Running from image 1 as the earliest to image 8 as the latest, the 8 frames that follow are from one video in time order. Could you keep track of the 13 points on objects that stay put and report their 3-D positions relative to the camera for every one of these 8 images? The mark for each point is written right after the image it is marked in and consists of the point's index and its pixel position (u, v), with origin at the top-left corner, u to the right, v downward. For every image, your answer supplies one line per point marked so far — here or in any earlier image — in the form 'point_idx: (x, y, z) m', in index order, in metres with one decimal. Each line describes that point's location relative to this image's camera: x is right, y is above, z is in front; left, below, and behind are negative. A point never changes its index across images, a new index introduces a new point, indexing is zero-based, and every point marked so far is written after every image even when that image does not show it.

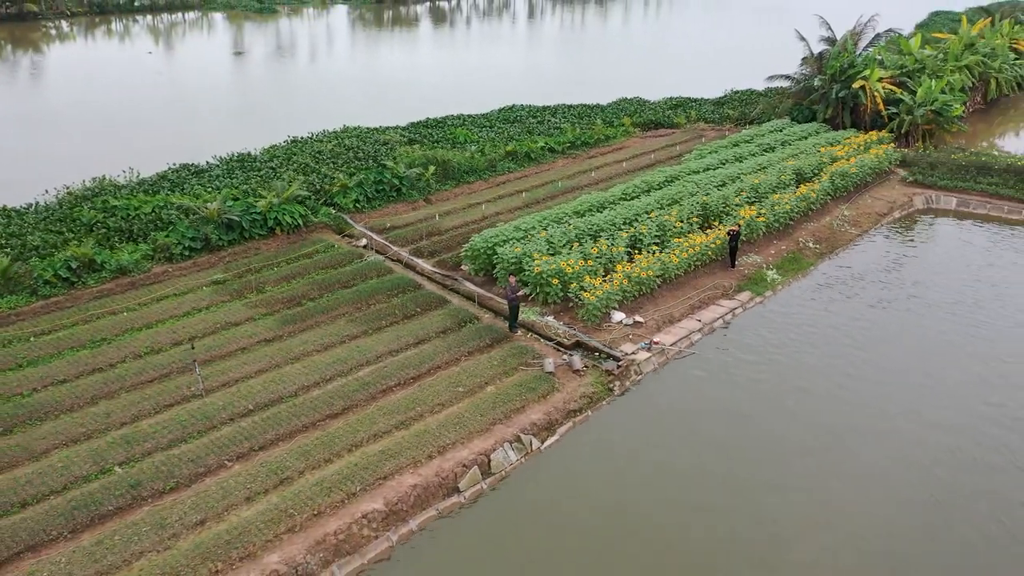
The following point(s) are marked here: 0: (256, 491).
0: (-2.1, -1.7, +6.9) m
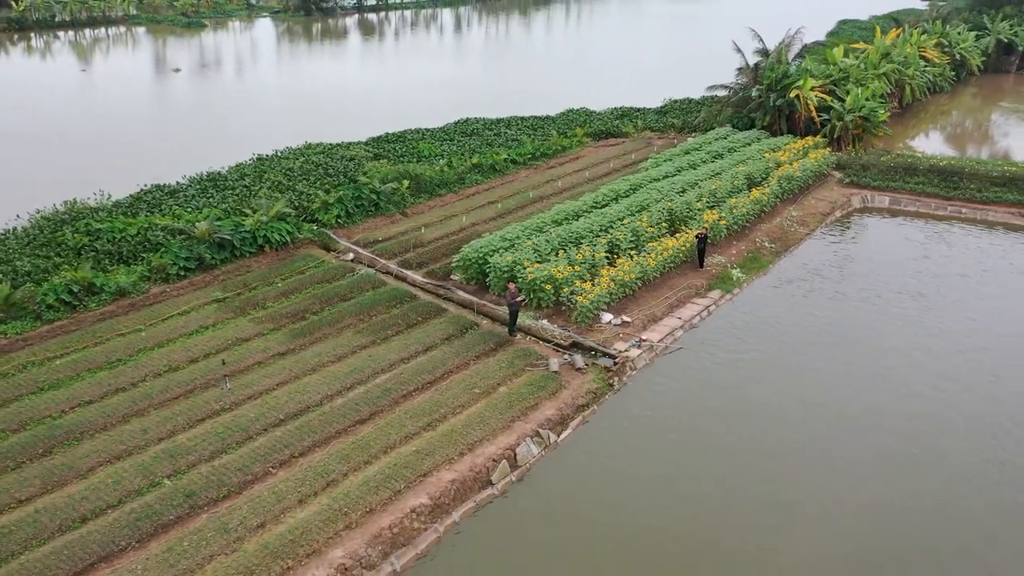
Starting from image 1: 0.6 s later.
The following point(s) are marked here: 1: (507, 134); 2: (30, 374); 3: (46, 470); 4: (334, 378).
0: (-1.8, -1.8, +7.3) m
1: (-0.1, +3.7, +19.5) m
2: (-5.3, -1.0, +9.0) m
3: (-4.2, -1.7, +7.5) m
4: (-2.0, -1.0, +9.1) m
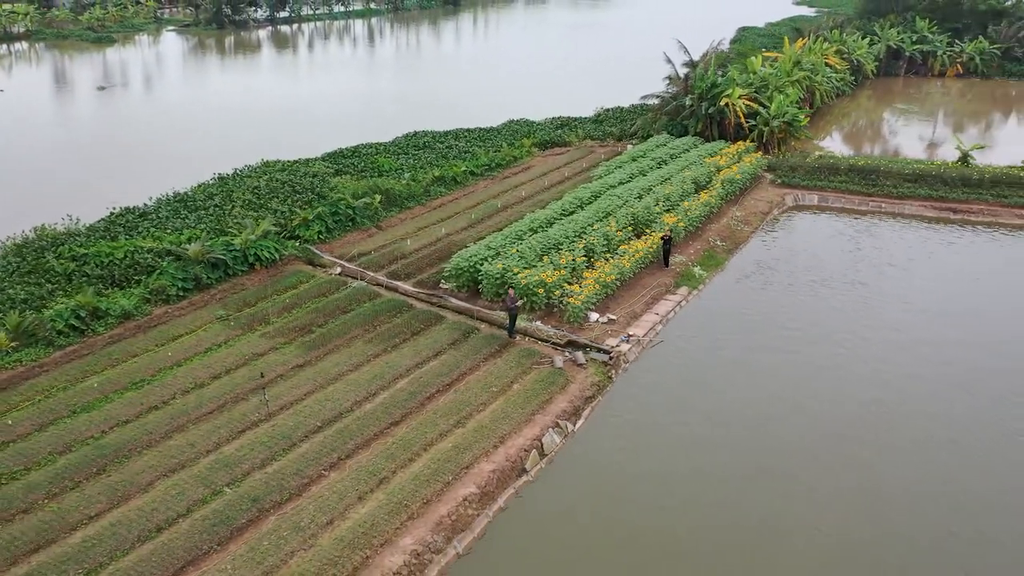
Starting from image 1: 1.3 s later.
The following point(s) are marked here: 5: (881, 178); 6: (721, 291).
0: (-1.4, -2.0, +7.9) m
1: (-1.3, +3.5, +20.3) m
2: (-5.1, -1.3, +9.2) m
3: (-3.8, -1.9, +7.8) m
4: (-1.8, -1.2, +9.7) m
5: (+8.7, +2.6, +19.2) m
6: (+3.5, -0.1, +13.7) m
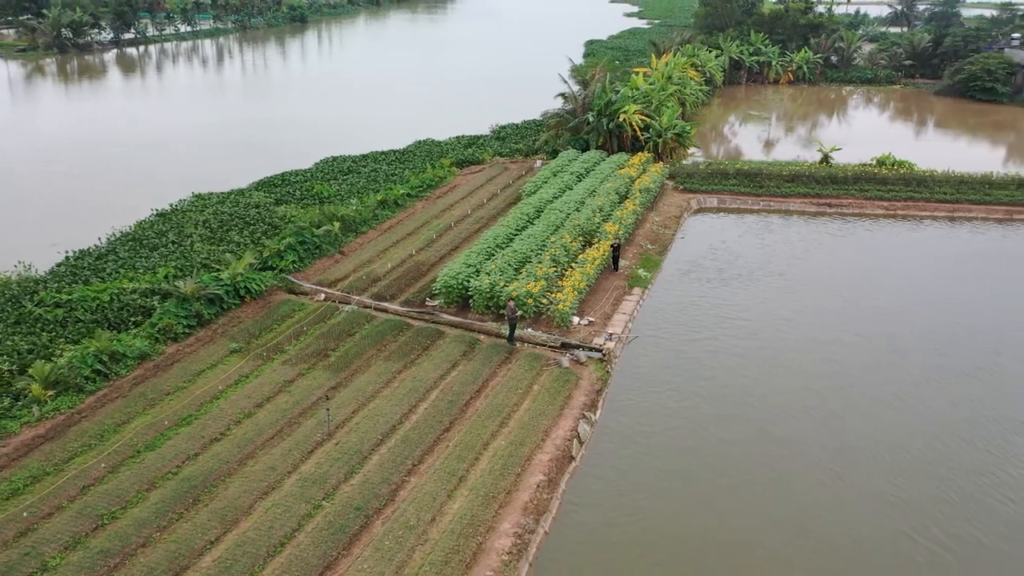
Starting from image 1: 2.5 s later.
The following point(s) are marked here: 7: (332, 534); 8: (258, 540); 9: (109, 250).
0: (-0.7, -2.2, +8.9) m
1: (-3.3, +3.0, +21.1) m
2: (-4.5, -1.8, +9.5) m
3: (-3.0, -2.3, +8.3) m
4: (-1.4, -1.4, +10.6) m
5: (+6.7, +2.9, +21.8) m
6: (+2.9, 0.0, +15.5) m
7: (-1.8, -2.4, +8.1) m
8: (-2.4, -2.4, +8.0) m
9: (-7.4, +0.7, +15.1) m
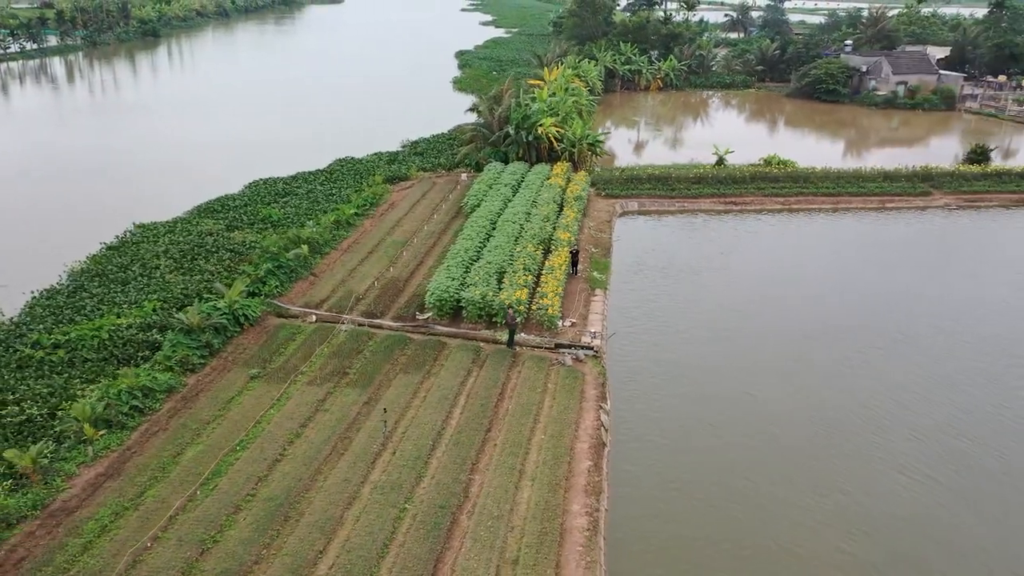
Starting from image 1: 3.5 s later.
0: (0.0, -2.3, +9.8) m
1: (-5.0, +2.5, +21.4) m
2: (-3.9, -2.2, +9.8) m
3: (-2.2, -2.6, +8.9) m
4: (-1.1, -1.7, +11.4) m
5: (+4.7, +3.1, +23.9) m
6: (+2.3, 0.0, +17.0) m
7: (-0.9, -2.6, +8.9) m
8: (-1.5, -2.7, +8.6) m
9: (-7.9, 0.0, +14.8) m
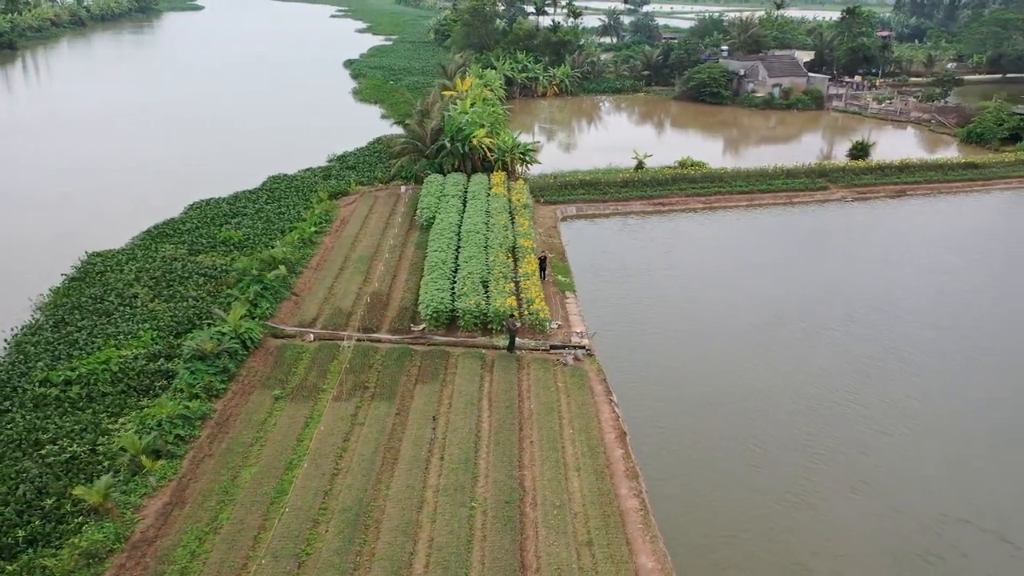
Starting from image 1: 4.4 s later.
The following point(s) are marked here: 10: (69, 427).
0: (+0.7, -2.4, +10.7) m
1: (-6.3, +2.0, +21.4) m
2: (-3.2, -2.5, +10.1) m
3: (-1.3, -2.8, +9.5) m
4: (-0.7, -1.8, +12.1) m
5: (+2.9, +3.1, +25.3) m
6: (+1.6, 0.0, +18.2) m
7: (-0.1, -2.8, +9.6) m
8: (-0.7, -2.9, +9.3) m
9: (-8.0, -0.6, +14.4) m
10: (-5.9, -1.8, +10.9) m
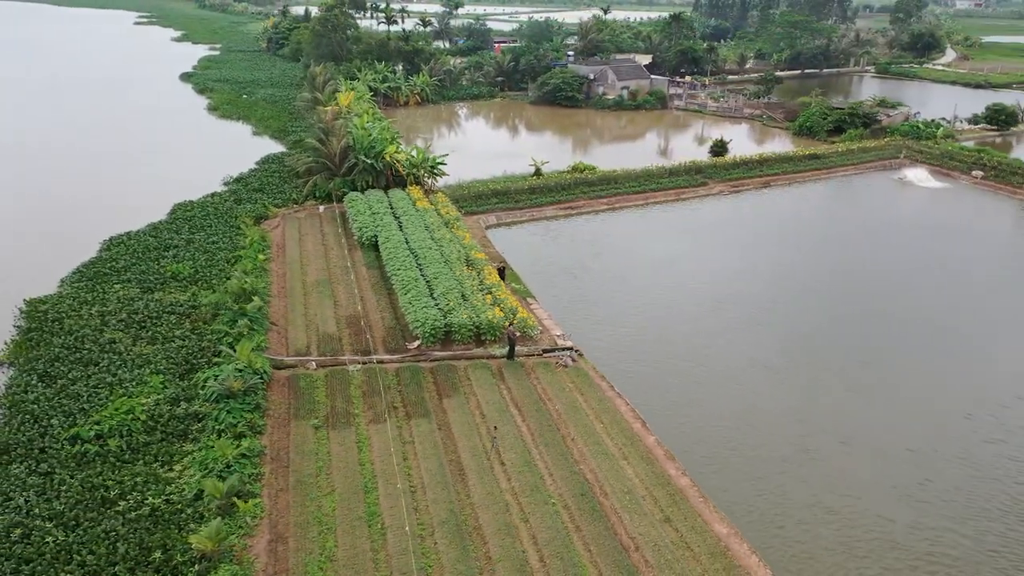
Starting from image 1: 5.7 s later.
0: (+1.5, -2.5, +11.9) m
1: (-7.9, +1.2, +20.8) m
2: (-2.1, -3.0, +10.5) m
3: (-0.2, -3.1, +10.3) m
4: (-0.2, -2.1, +13.0) m
5: (+0.1, +3.0, +26.6) m
6: (+0.7, -0.2, +19.4) m
7: (+1.0, -3.0, +10.7) m
8: (+0.5, -3.1, +10.3) m
9: (-7.9, -1.4, +13.7) m
10: (-5.0, -2.5, +10.7) m
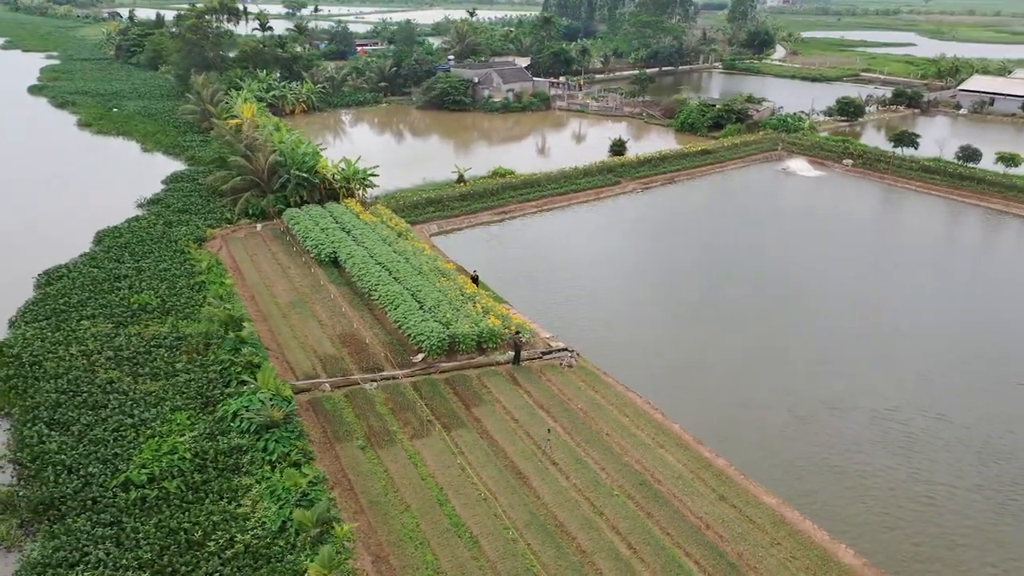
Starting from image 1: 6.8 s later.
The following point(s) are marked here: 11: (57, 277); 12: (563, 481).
0: (+2.3, -2.6, +12.9) m
1: (-8.8, +0.5, +19.9) m
2: (-1.0, -3.2, +10.8) m
3: (+1.0, -3.2, +11.0) m
4: (+0.4, -2.2, +13.6) m
5: (-2.1, +2.8, +27.1) m
6: (0.0, -0.3, +20.1) m
7: (+2.0, -3.0, +11.6) m
8: (+1.6, -3.2, +11.1) m
9: (-7.4, -2.1, +13.0) m
10: (-3.9, -3.0, +10.6) m
11: (-10.7, +0.3, +19.2) m
12: (+0.7, -2.9, +12.1) m
